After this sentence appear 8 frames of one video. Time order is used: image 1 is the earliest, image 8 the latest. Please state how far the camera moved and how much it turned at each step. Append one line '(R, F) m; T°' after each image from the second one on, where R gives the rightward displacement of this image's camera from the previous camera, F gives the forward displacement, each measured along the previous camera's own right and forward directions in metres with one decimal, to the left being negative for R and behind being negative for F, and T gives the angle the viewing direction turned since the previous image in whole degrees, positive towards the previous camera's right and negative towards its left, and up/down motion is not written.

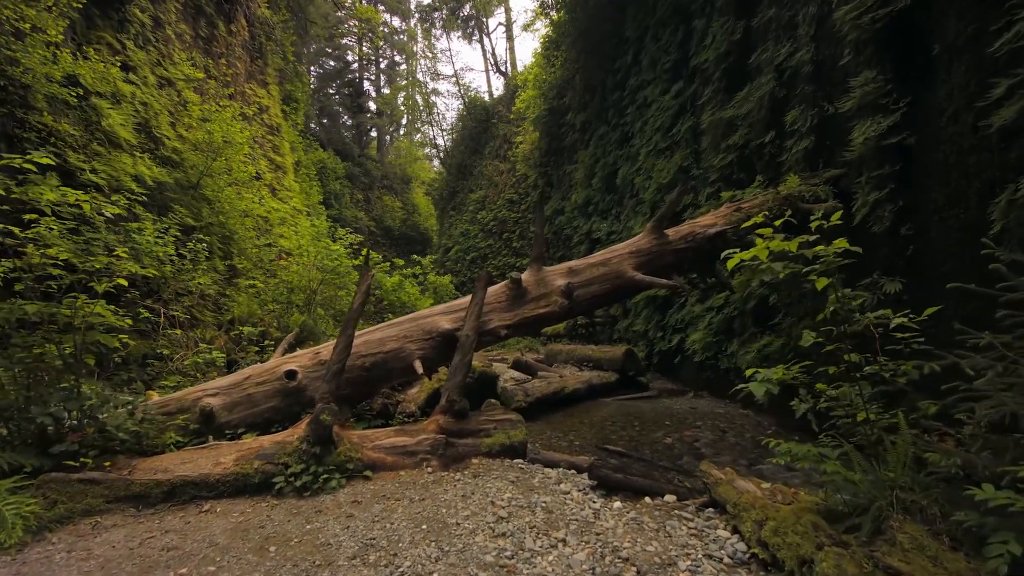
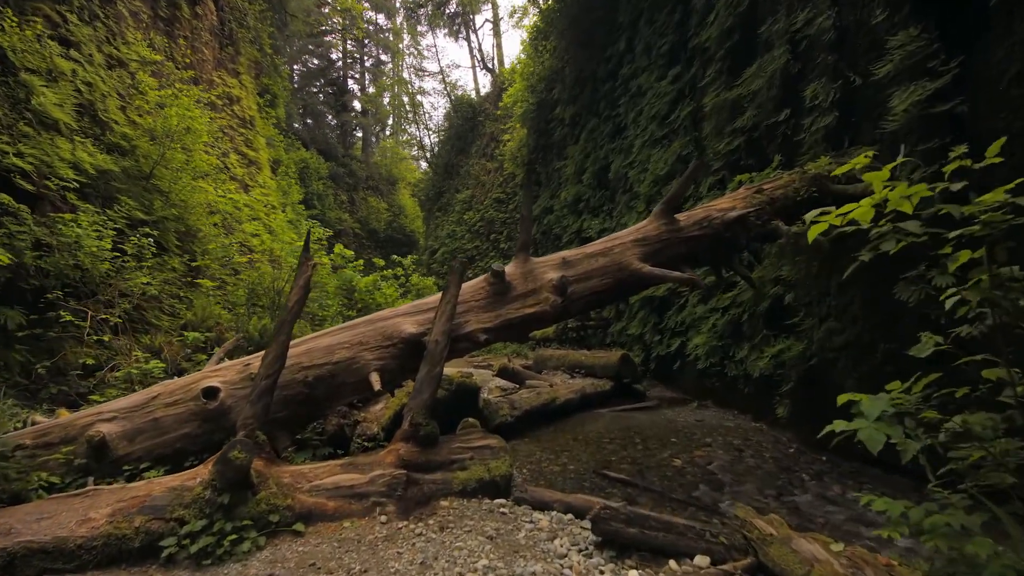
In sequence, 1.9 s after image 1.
(0.0, +0.7) m; +1°
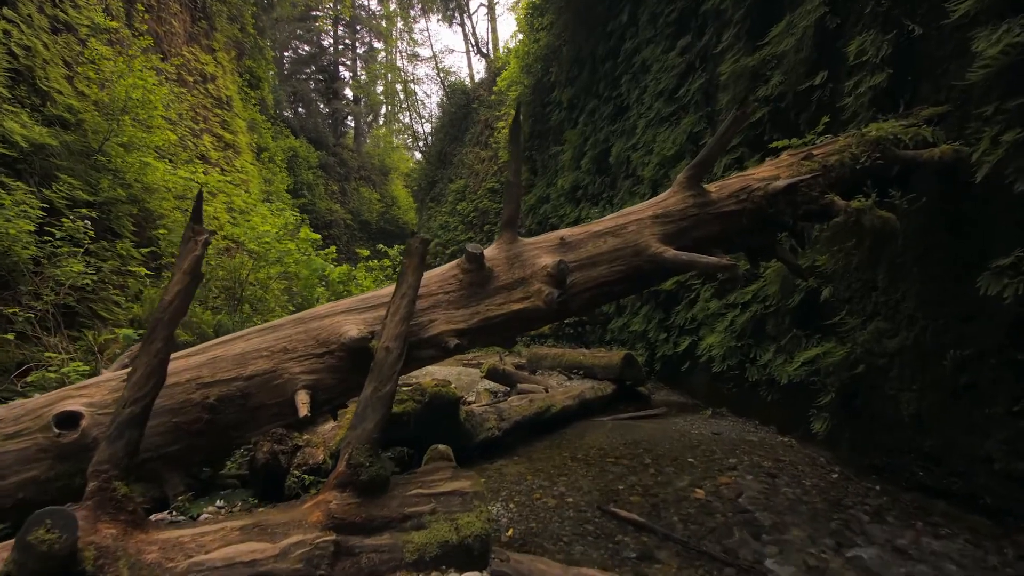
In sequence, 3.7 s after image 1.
(+0.1, +0.8) m; 0°
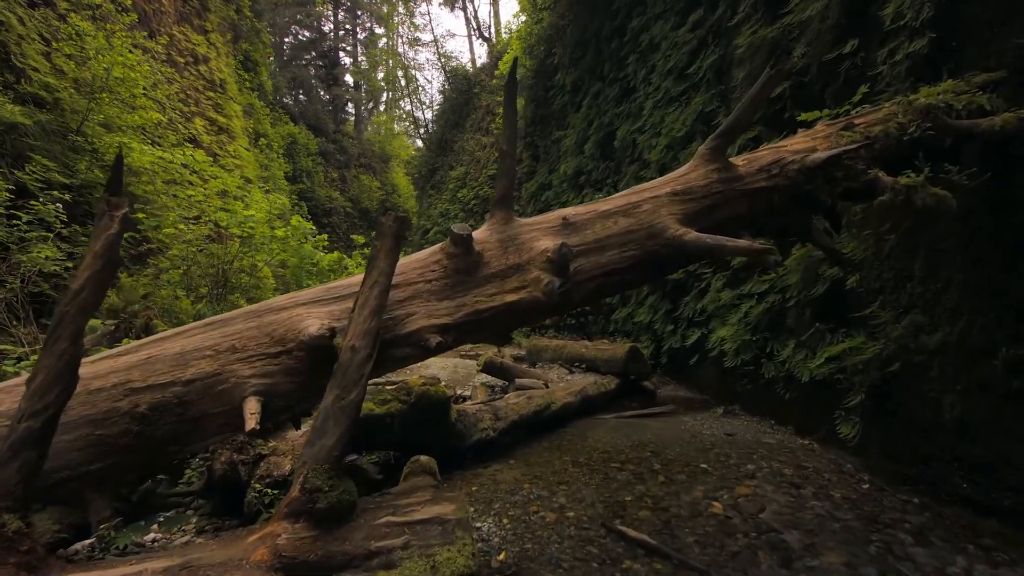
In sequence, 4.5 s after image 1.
(0.0, +0.4) m; 0°
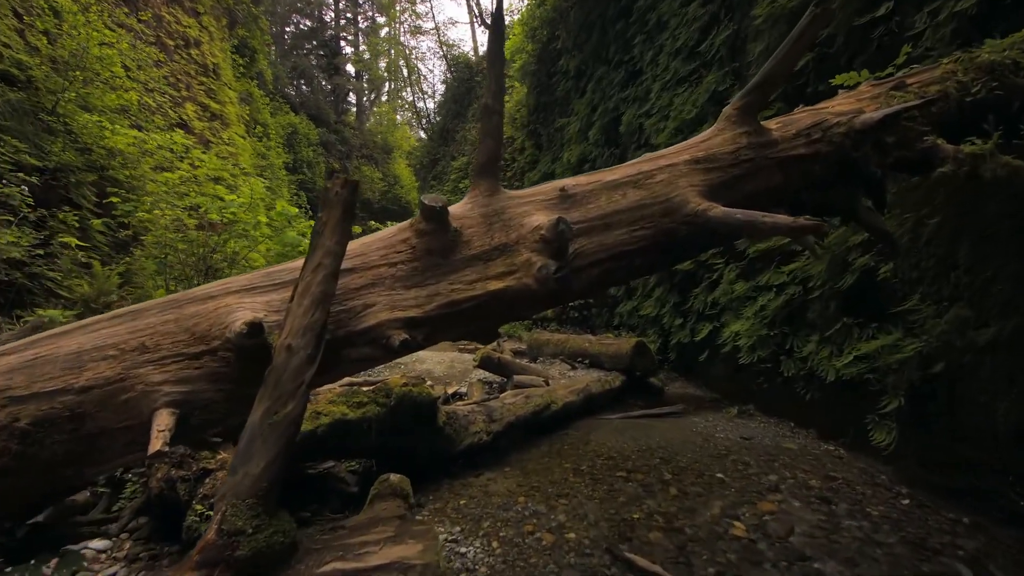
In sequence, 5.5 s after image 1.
(+0.1, +0.4) m; 0°
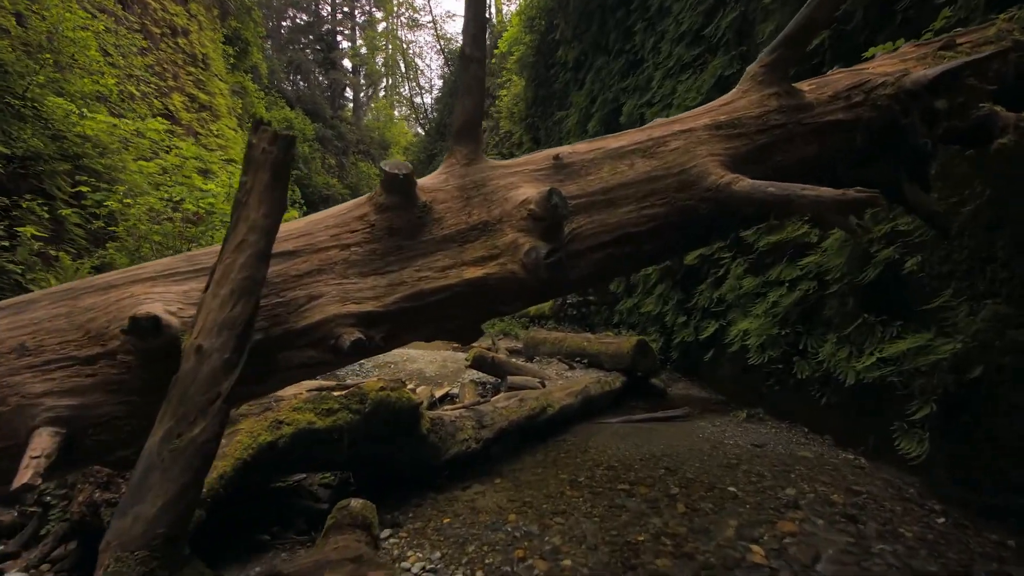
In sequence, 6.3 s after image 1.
(0.0, +0.3) m; 0°
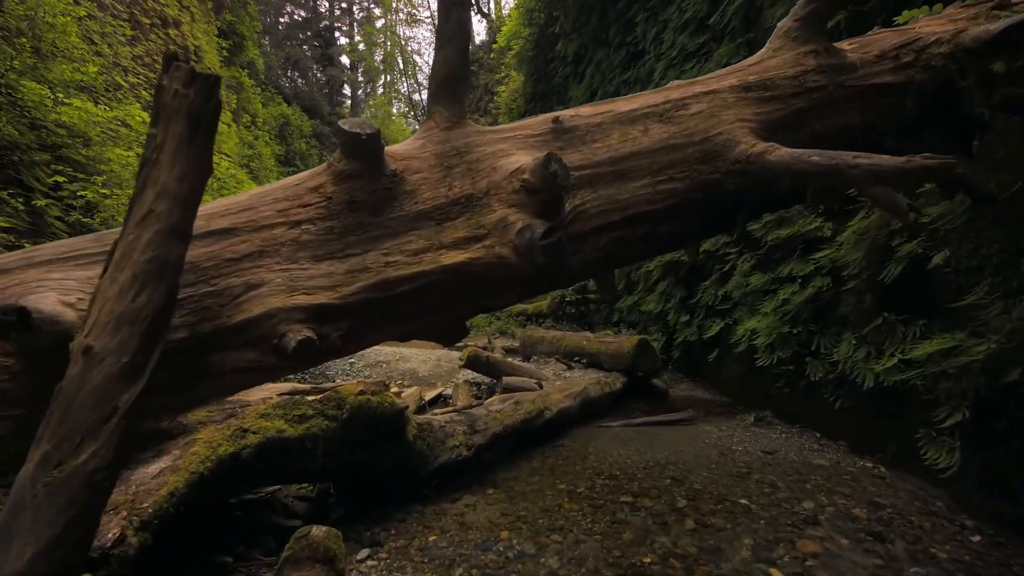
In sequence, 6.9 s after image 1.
(0.0, +0.2) m; 0°
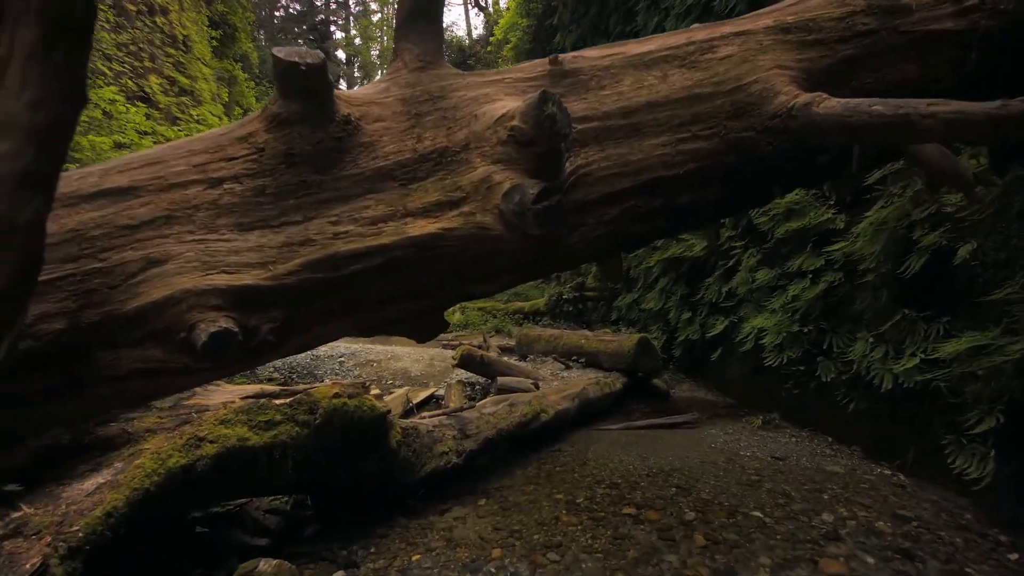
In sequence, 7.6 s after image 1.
(0.0, +0.2) m; 0°
